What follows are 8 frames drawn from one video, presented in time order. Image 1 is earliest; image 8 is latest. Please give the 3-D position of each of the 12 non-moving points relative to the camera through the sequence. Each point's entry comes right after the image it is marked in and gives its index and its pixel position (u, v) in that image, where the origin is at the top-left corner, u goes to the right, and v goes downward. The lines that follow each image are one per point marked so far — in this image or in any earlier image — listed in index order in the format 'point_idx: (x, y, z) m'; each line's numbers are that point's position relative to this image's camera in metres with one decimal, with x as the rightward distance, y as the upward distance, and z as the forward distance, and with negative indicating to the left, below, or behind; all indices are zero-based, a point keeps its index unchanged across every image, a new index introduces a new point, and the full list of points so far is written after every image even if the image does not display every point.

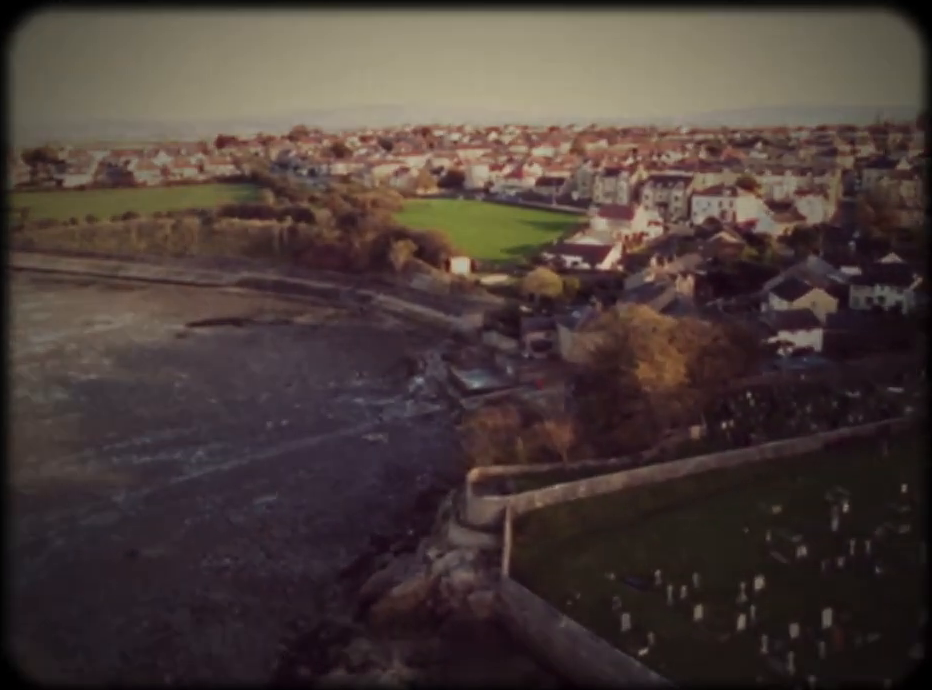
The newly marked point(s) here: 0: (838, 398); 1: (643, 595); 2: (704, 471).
0: (+5.8, -0.8, +15.7) m
1: (+1.8, -2.6, +10.4) m
2: (+3.0, -1.6, +12.8) m
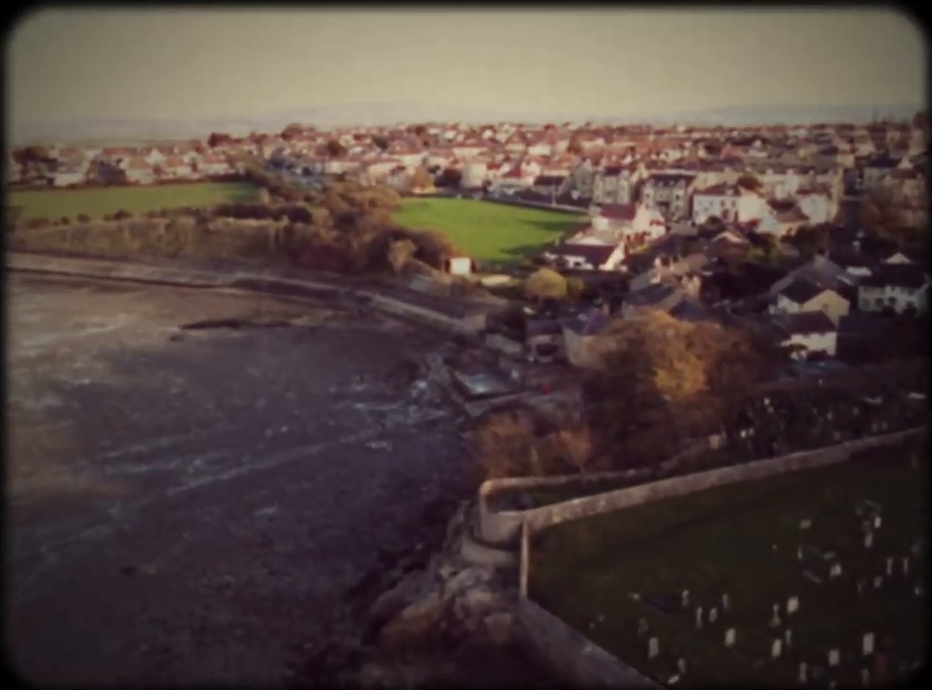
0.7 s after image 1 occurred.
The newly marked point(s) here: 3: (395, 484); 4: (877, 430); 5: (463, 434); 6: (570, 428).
0: (+5.9, -0.9, +15.2) m
1: (+2.0, -2.7, +9.9) m
2: (+3.2, -1.7, +12.3) m
3: (-1.1, -2.2, +15.7) m
4: (+5.6, -1.2, +13.8) m
5: (0.0, -1.6, +17.7) m
6: (+1.5, -1.2, +14.3) m
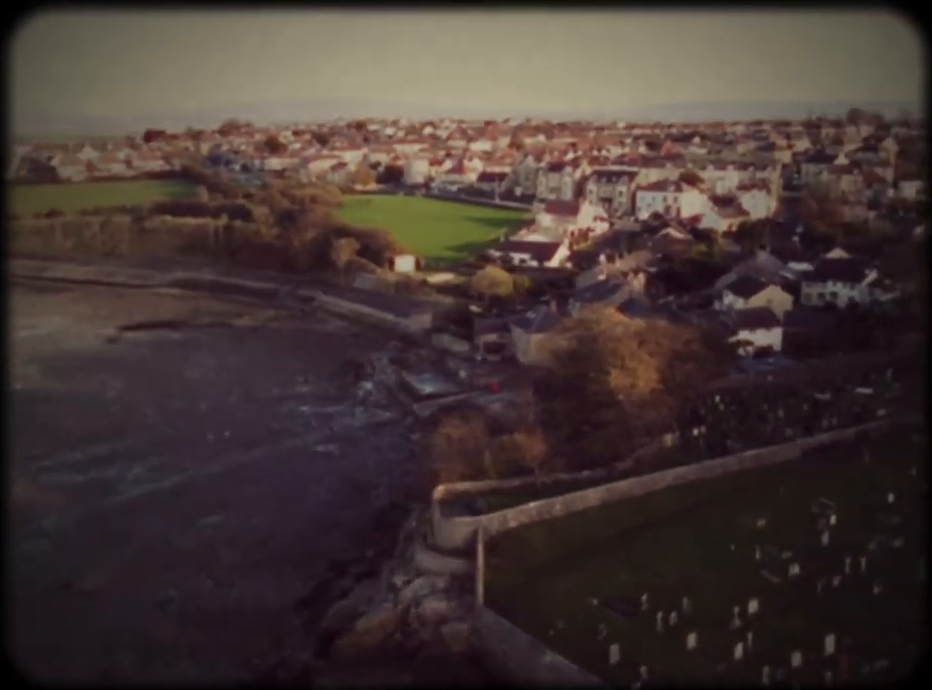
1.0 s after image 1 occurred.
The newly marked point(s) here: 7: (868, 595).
0: (+5.1, -0.8, +15.2) m
1: (+1.6, -2.7, +9.7) m
2: (+2.6, -1.7, +12.2) m
3: (-1.9, -2.2, +15.3) m
4: (+5.0, -1.1, +13.8) m
5: (-0.9, -1.6, +17.4) m
6: (+0.8, -1.2, +14.0) m
7: (+3.8, -2.4, +9.6) m
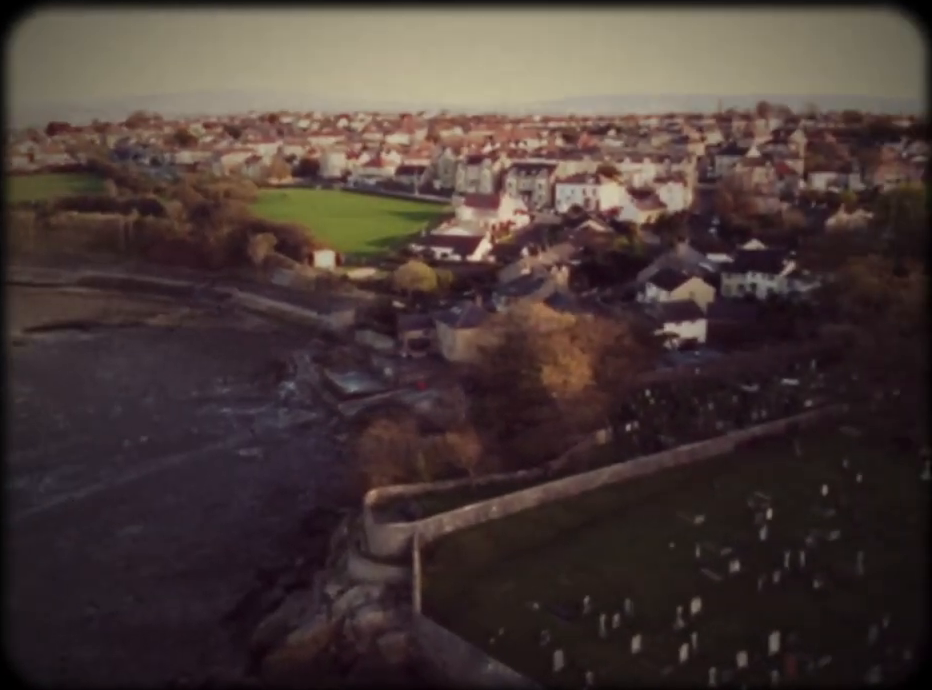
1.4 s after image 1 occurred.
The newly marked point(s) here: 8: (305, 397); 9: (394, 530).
0: (+4.1, -0.7, +15.2) m
1: (+1.0, -2.6, +9.5) m
2: (+1.8, -1.6, +12.0) m
3: (-2.9, -2.2, +14.8) m
4: (+4.0, -1.0, +13.8) m
5: (-2.1, -1.5, +16.9) m
6: (-0.2, -1.1, +13.7) m
7: (+3.2, -2.3, +9.5) m
8: (-3.1, -1.0, +19.2) m
9: (-0.8, -2.0, +10.9) m
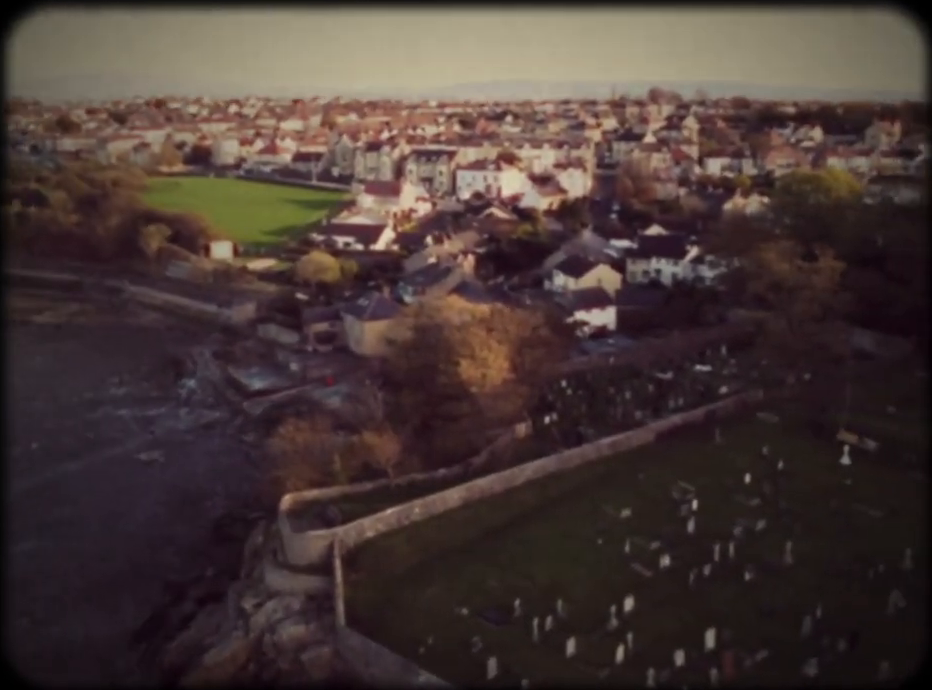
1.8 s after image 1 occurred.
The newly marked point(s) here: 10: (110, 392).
0: (+2.8, -0.5, +15.1) m
1: (+0.4, -2.6, +9.2) m
2: (+0.9, -1.5, +11.7) m
3: (-4.1, -2.2, +14.0) m
4: (+2.9, -0.8, +13.8) m
5: (-3.5, -1.5, +16.2) m
6: (-1.3, -1.1, +13.2) m
7: (+2.6, -2.2, +9.4) m
8: (-4.7, -0.9, +18.4) m
9: (-1.6, -2.0, +10.4) m
10: (-6.4, -0.9, +18.3) m
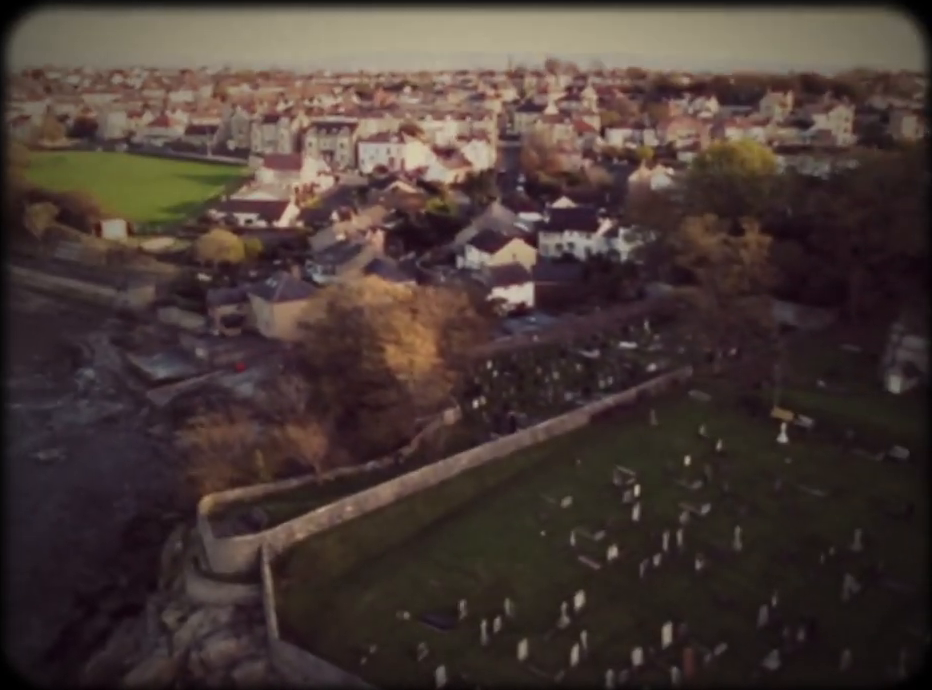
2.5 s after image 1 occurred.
0: (+1.7, -0.2, +14.8) m
1: (-0.1, -2.5, +8.7) m
2: (+0.1, -1.3, +11.2) m
3: (-5.0, -2.0, +13.1) m
4: (+1.9, -0.6, +13.5) m
5: (-4.7, -1.3, +15.3) m
6: (-2.2, -0.9, +12.5) m
7: (+2.0, -2.1, +9.1) m
8: (-6.1, -0.7, +17.3) m
9: (-2.2, -1.9, +9.7) m
10: (-7.8, -0.7, +17.0) m
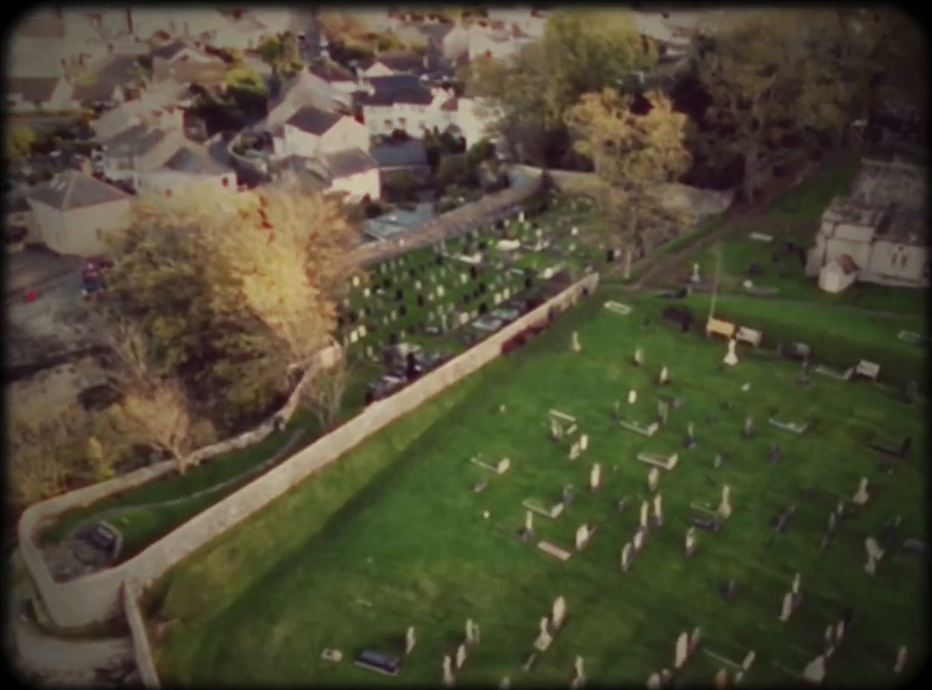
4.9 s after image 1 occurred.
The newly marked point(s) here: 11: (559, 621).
0: (-0.1, +1.0, +12.6) m
1: (-0.4, -2.2, +6.6) m
2: (-0.8, -0.7, +9.0) m
3: (-6.1, -1.6, +9.8) m
4: (+0.4, +0.5, +11.4) m
5: (-6.3, -0.5, +11.9) m
6: (-3.3, -0.3, +9.7) m
7: (+1.6, -1.5, +7.4) m
8: (-8.1, +0.2, +13.5) m
9: (-2.7, -1.6, +7.1) m
10: (-9.7, 0.0, +12.9) m
11: (+0.6, -1.9, +7.0) m
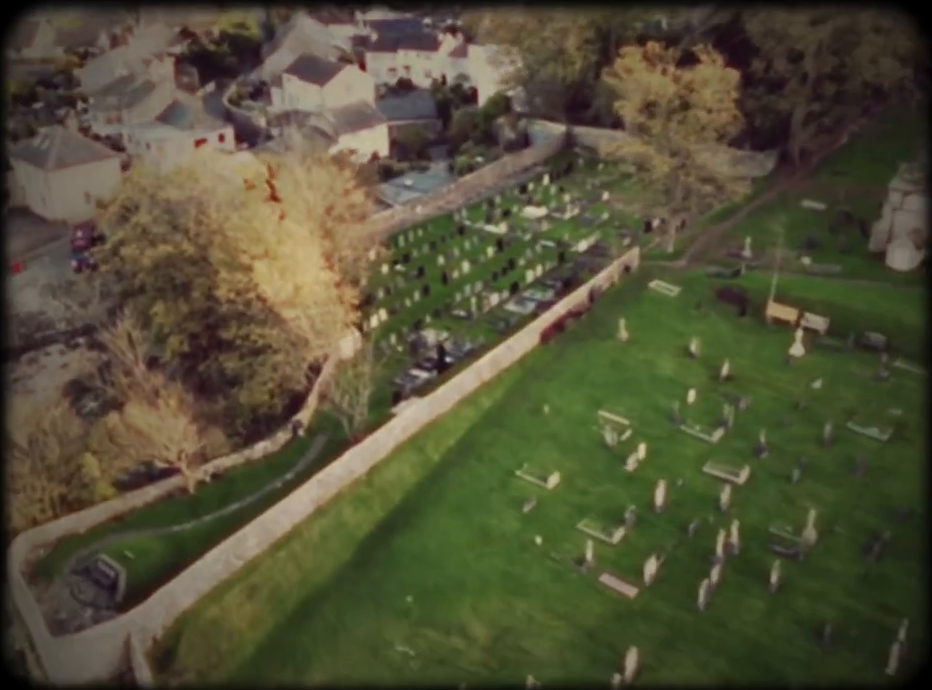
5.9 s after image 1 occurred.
0: (+0.2, +1.2, +11.5) m
1: (0.0, -2.3, +5.7) m
2: (-0.4, -0.7, +8.0) m
3: (-5.8, -1.5, +8.8) m
4: (+0.7, +0.7, +10.4) m
5: (-6.0, -0.4, +10.9) m
6: (-3.0, -0.2, +8.7) m
7: (+1.9, -1.6, +6.5) m
8: (-7.9, +0.4, +12.4) m
9: (-2.3, -1.7, +6.2) m
10: (-9.5, +0.2, +11.8) m
11: (+1.0, -2.0, +6.1) m
